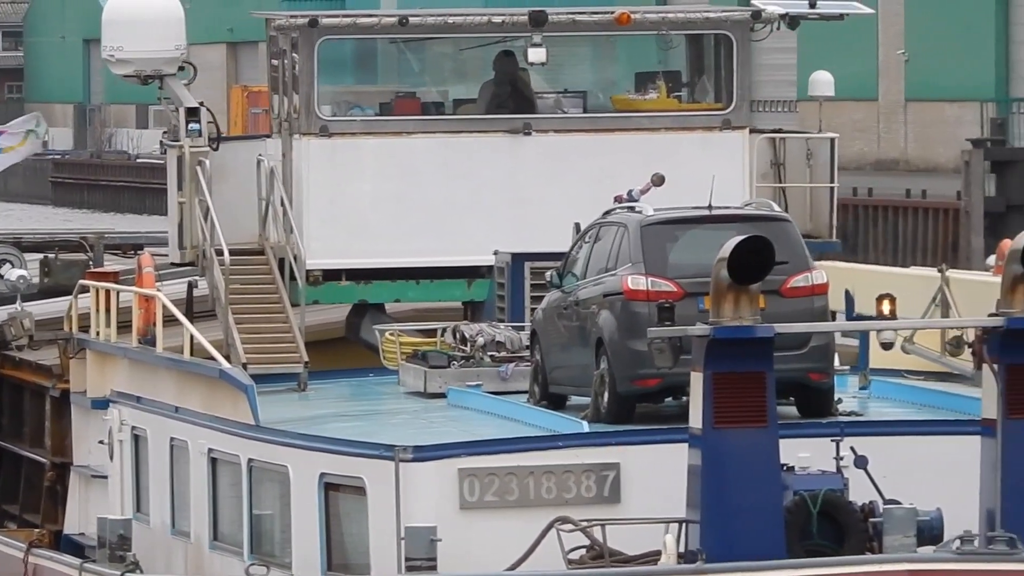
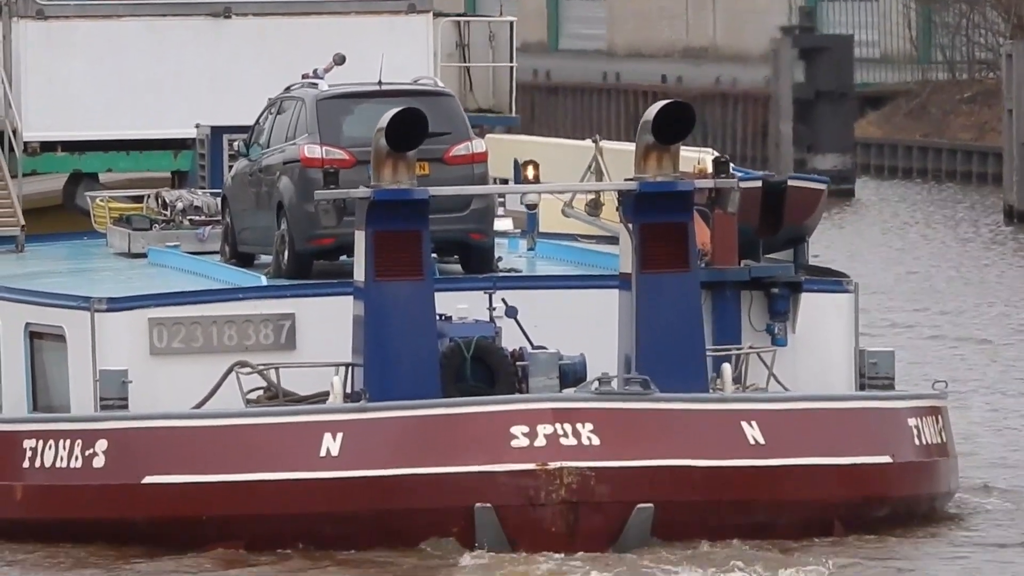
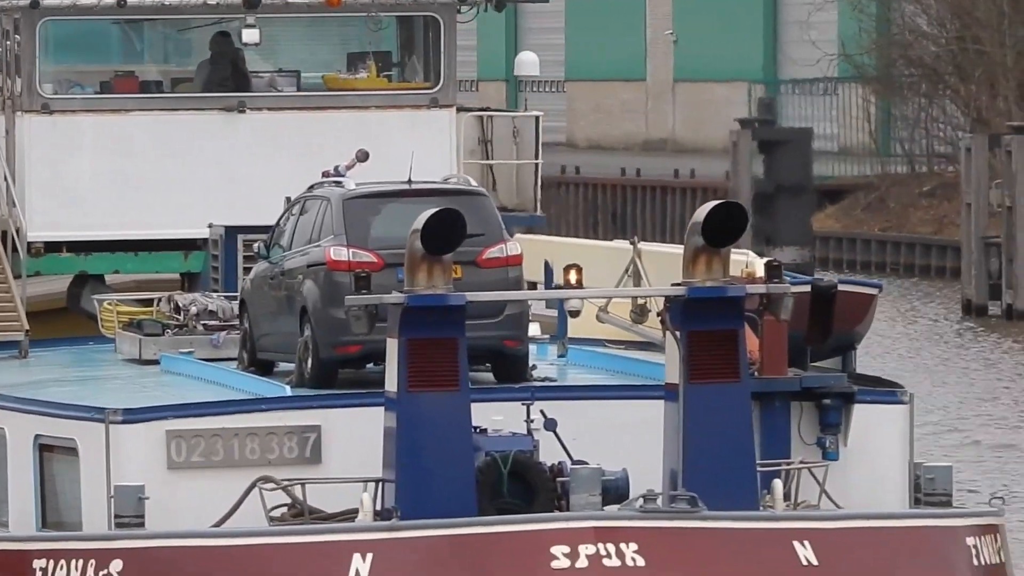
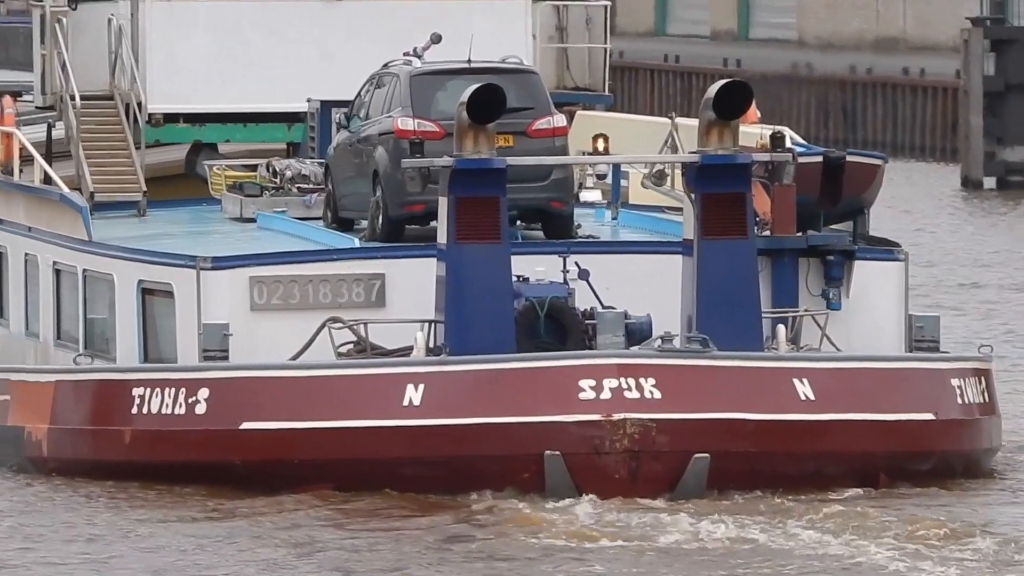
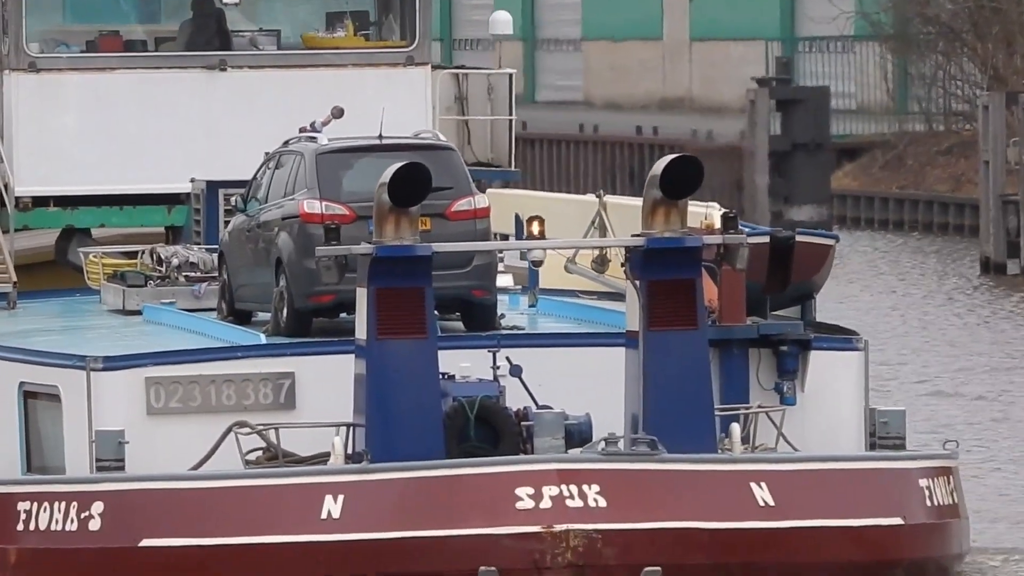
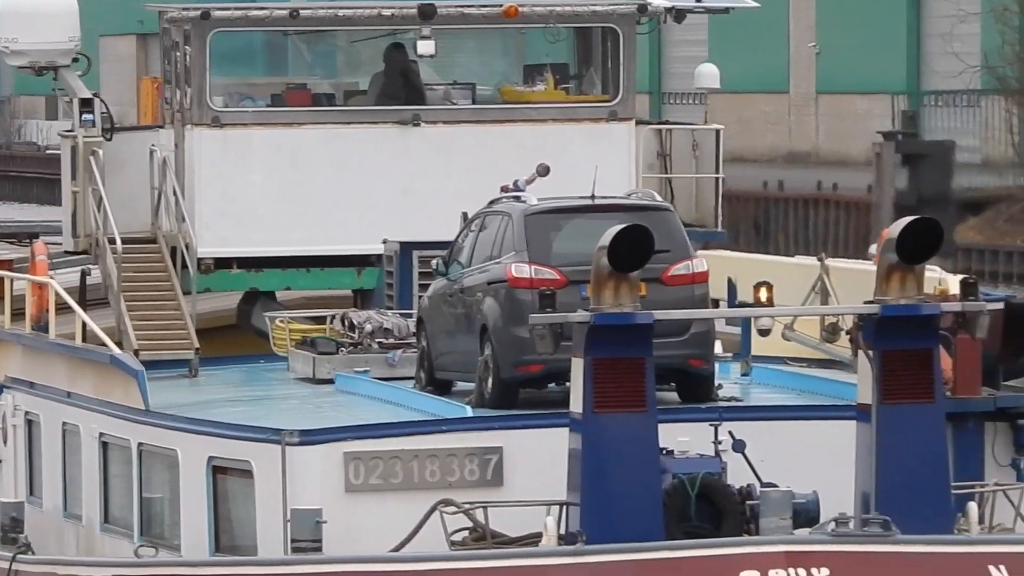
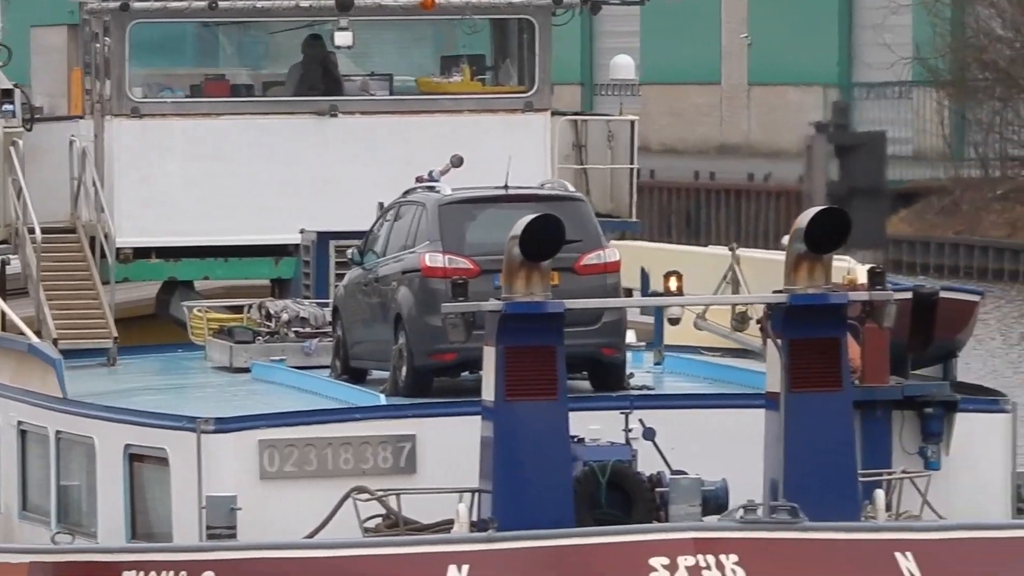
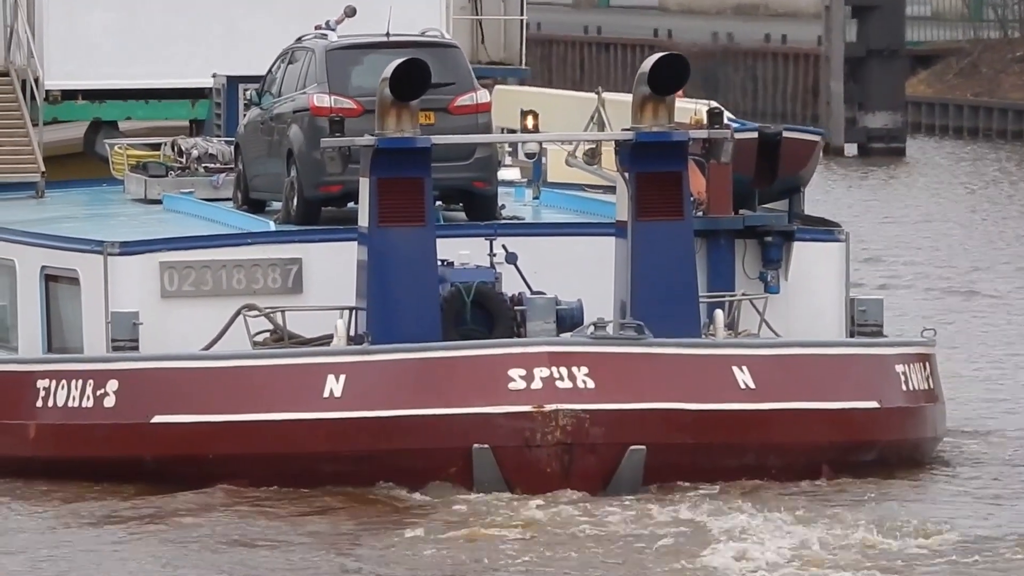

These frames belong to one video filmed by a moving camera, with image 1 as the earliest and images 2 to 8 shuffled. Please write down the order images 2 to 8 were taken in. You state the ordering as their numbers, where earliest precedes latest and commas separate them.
6, 7, 3, 5, 2, 8, 4
